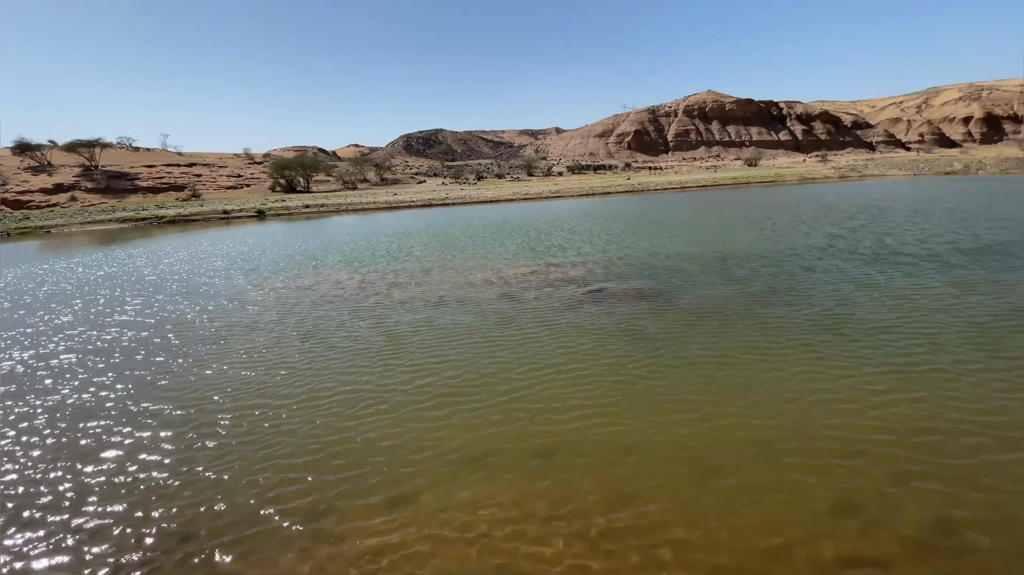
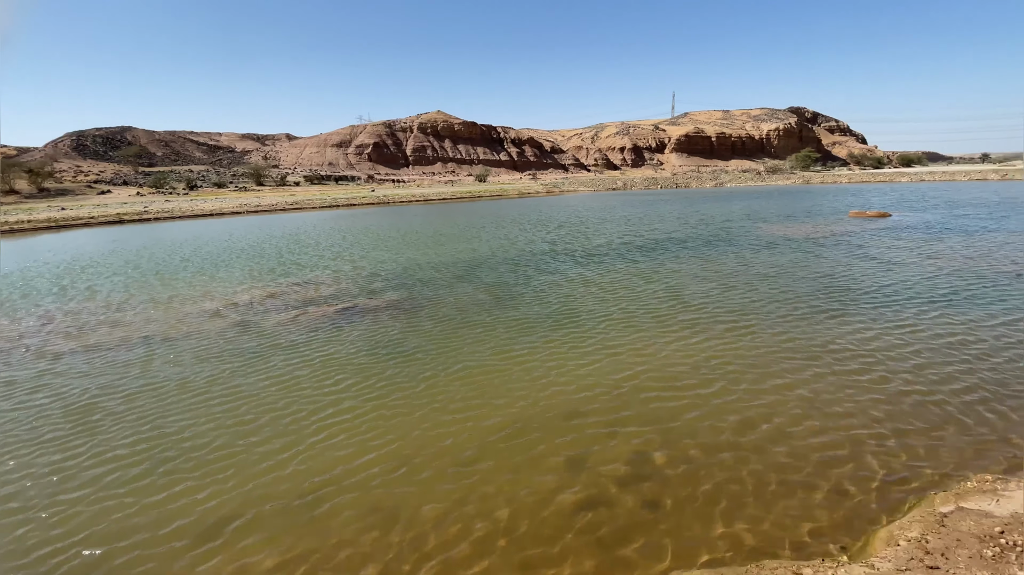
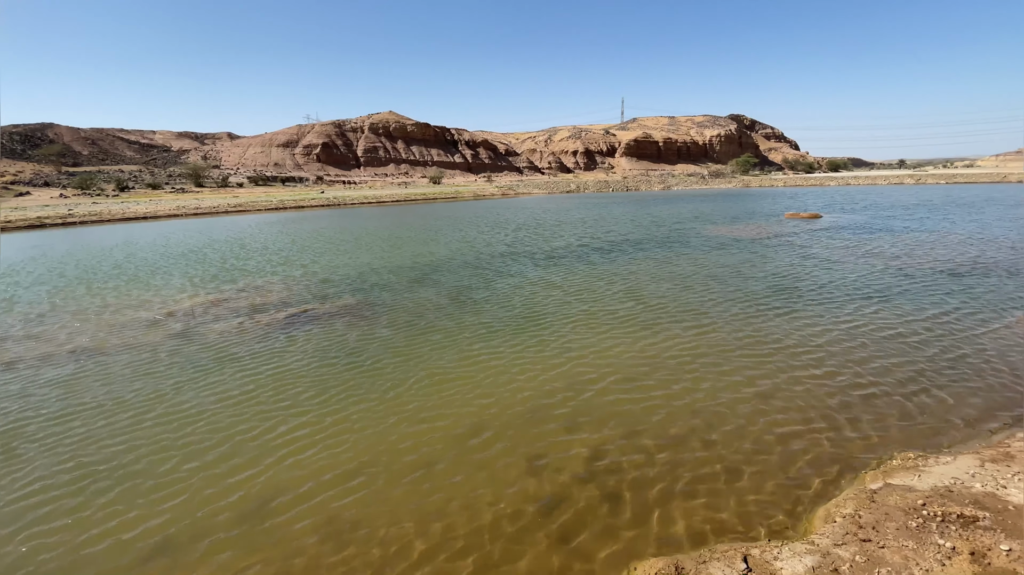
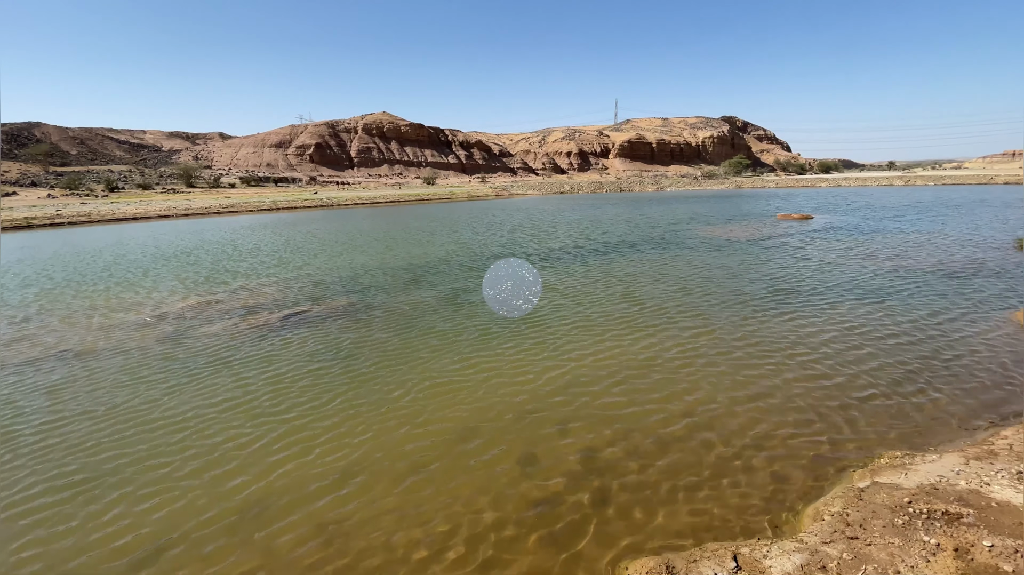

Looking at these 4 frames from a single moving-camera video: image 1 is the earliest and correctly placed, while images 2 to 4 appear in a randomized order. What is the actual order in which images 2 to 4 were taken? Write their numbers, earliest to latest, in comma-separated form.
2, 3, 4
